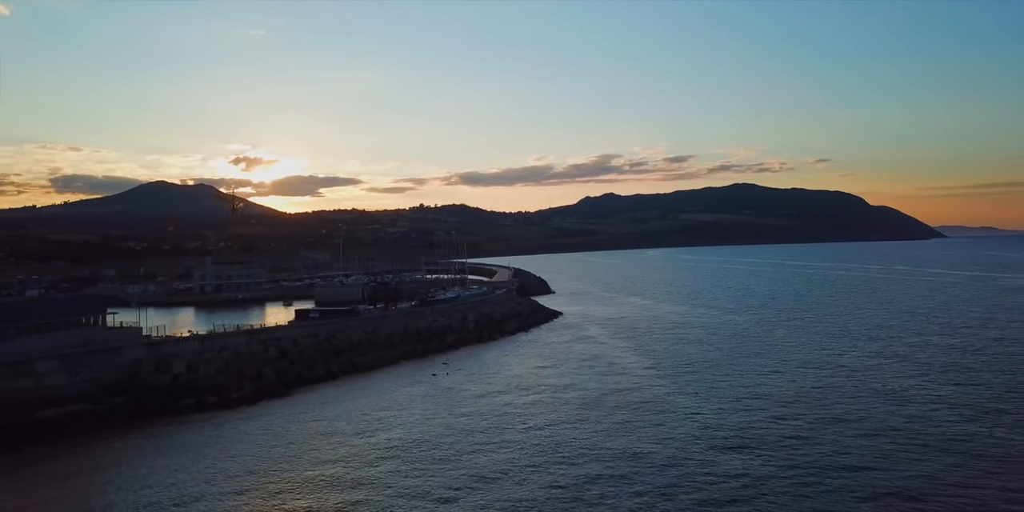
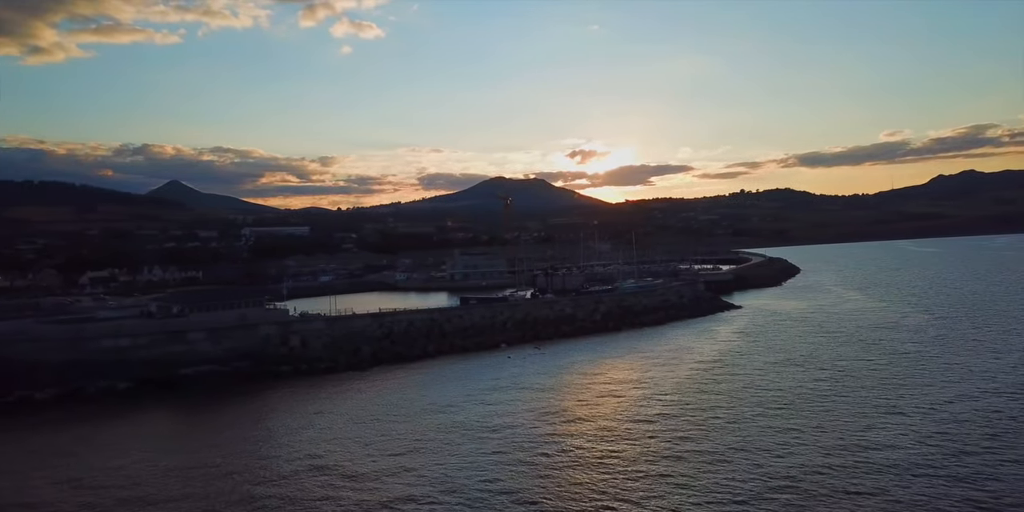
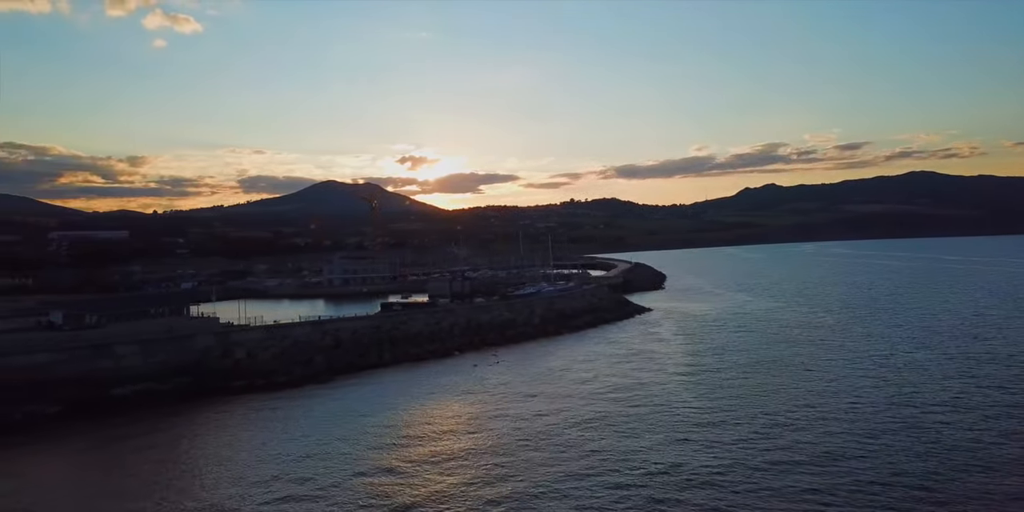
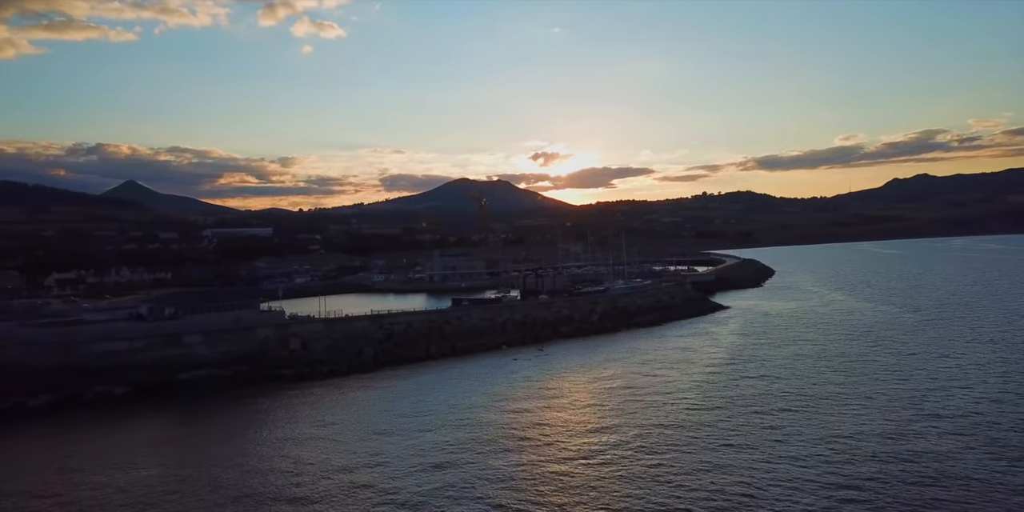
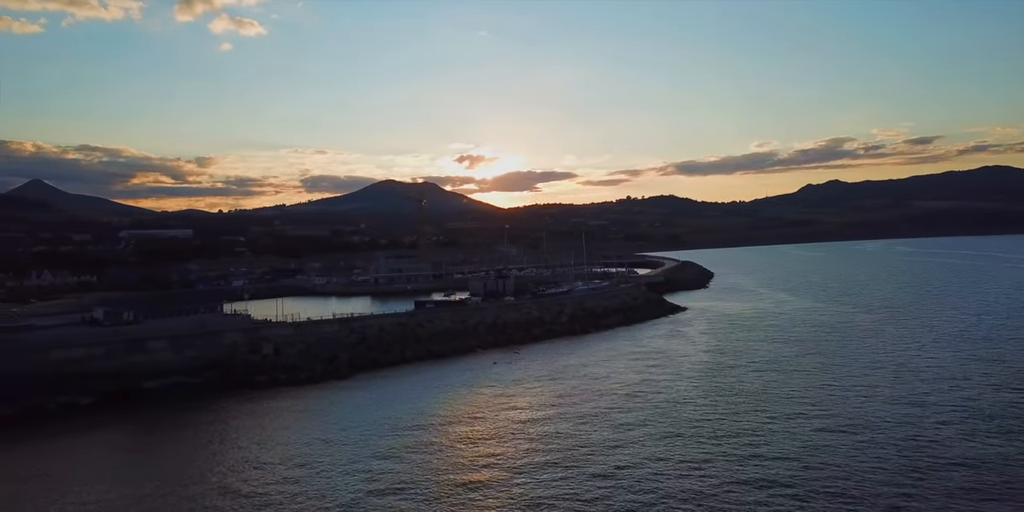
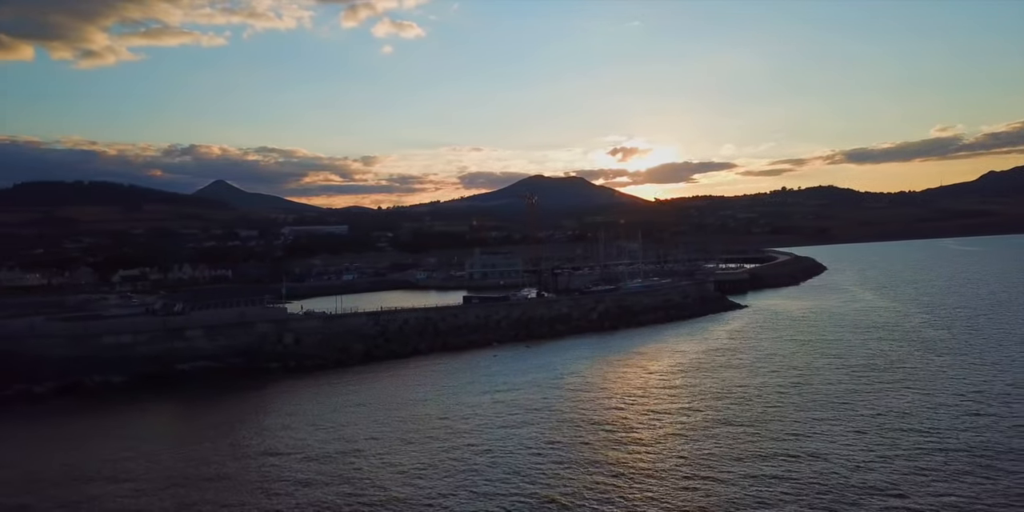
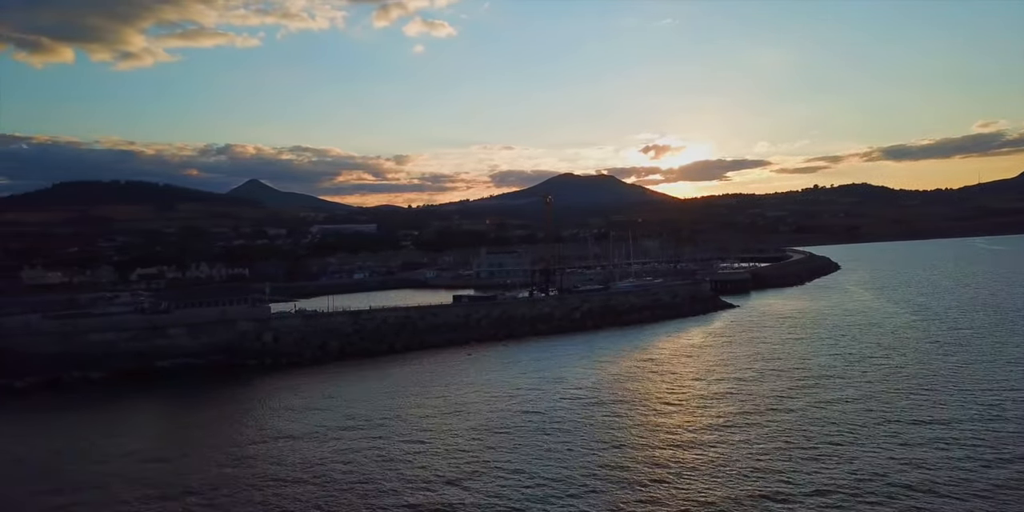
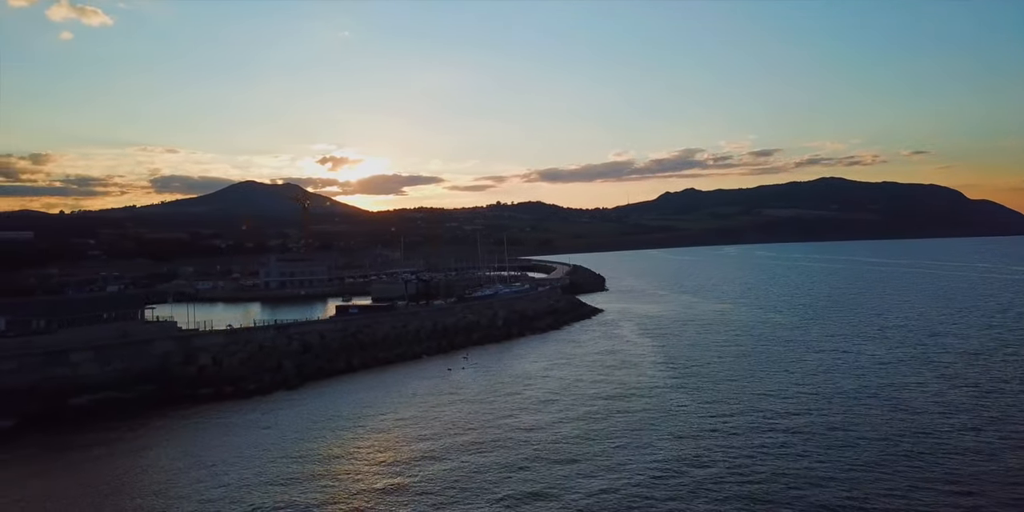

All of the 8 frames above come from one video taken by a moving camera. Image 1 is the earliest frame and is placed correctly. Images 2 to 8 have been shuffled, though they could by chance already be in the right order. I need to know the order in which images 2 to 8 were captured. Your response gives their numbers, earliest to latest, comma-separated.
8, 3, 5, 4, 2, 6, 7
